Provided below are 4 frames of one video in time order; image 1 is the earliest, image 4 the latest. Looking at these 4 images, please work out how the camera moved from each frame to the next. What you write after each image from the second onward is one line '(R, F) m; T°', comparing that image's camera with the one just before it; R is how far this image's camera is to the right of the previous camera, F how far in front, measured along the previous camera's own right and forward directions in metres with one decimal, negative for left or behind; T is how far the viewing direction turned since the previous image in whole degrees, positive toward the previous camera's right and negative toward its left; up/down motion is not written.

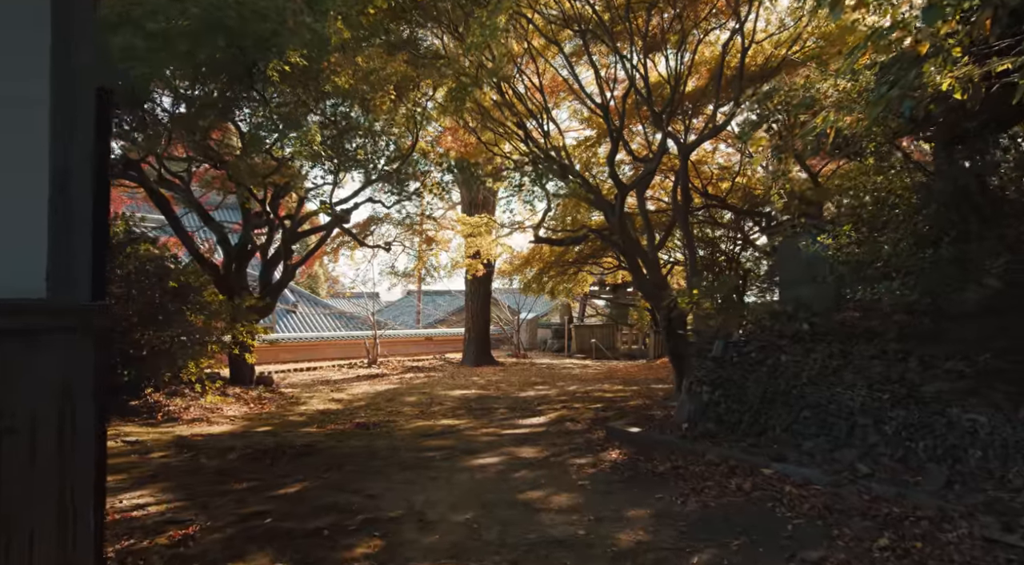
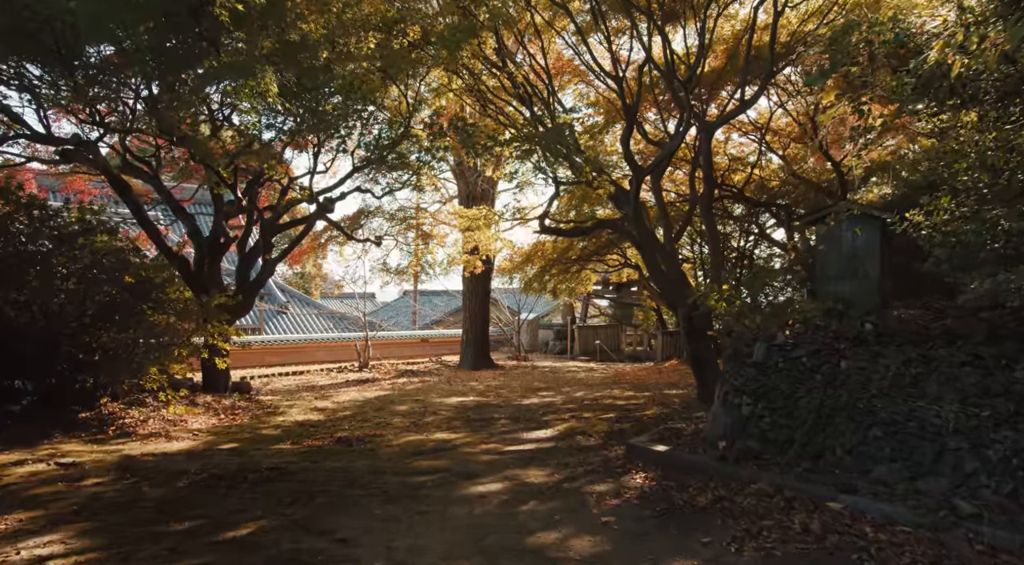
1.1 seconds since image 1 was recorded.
(-0.1, +1.0) m; 0°
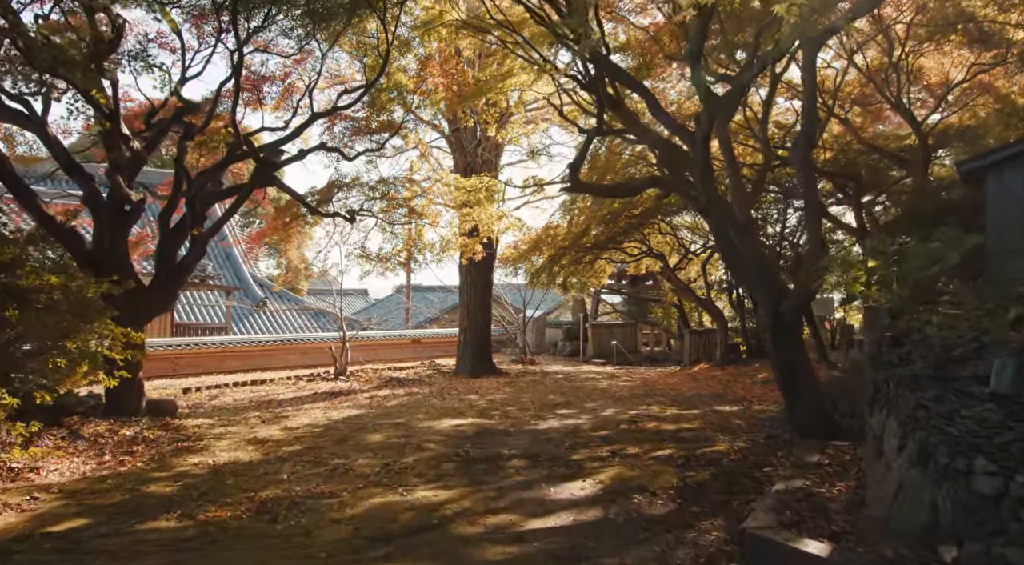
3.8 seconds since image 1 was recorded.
(-0.2, +2.5) m; 0°
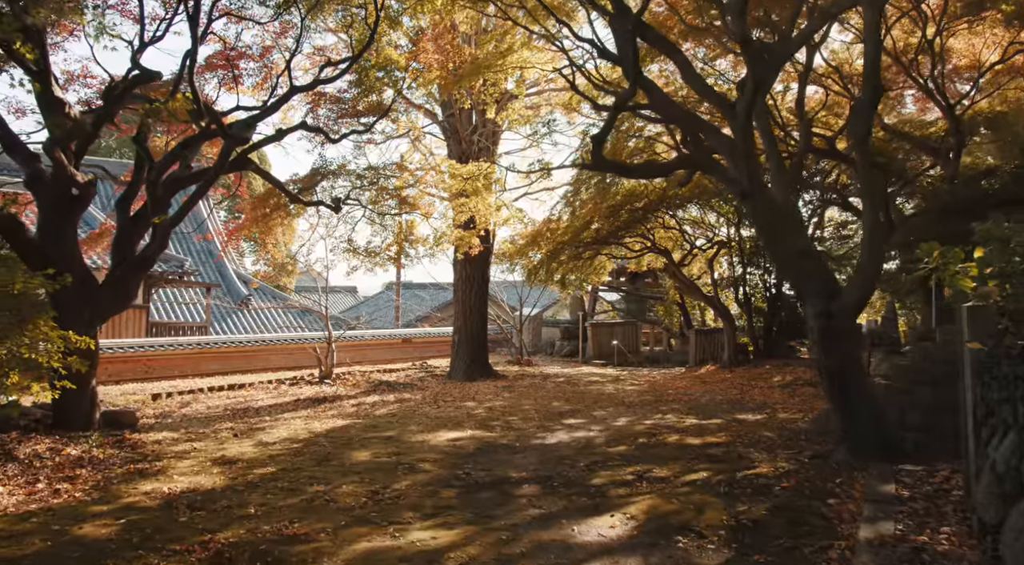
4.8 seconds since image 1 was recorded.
(-0.1, +0.9) m; +1°
